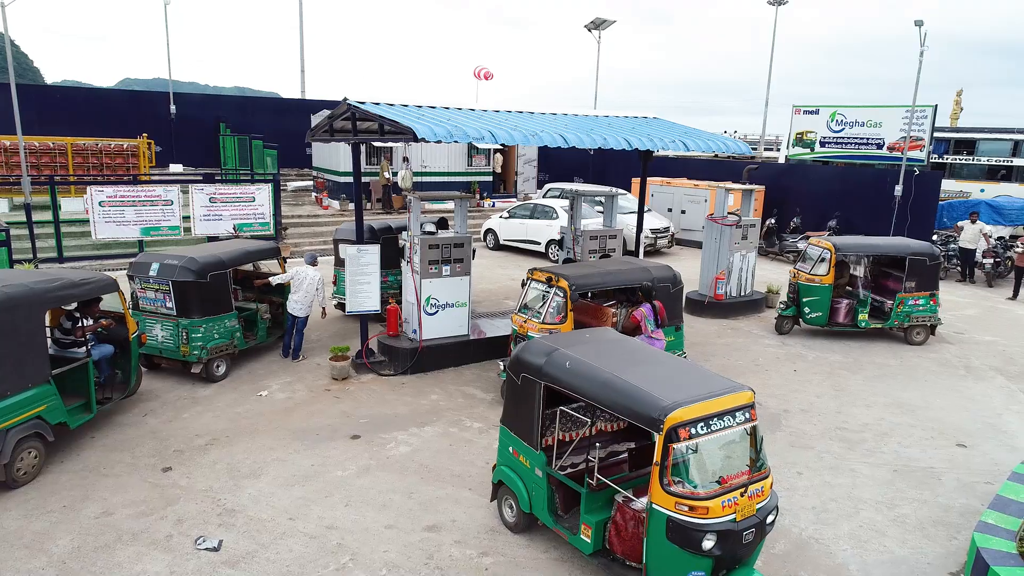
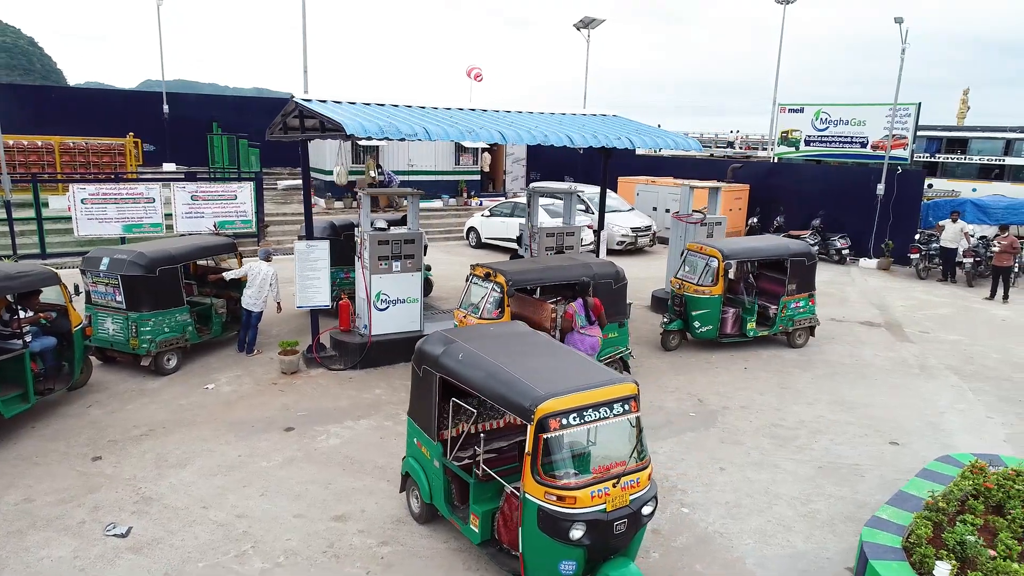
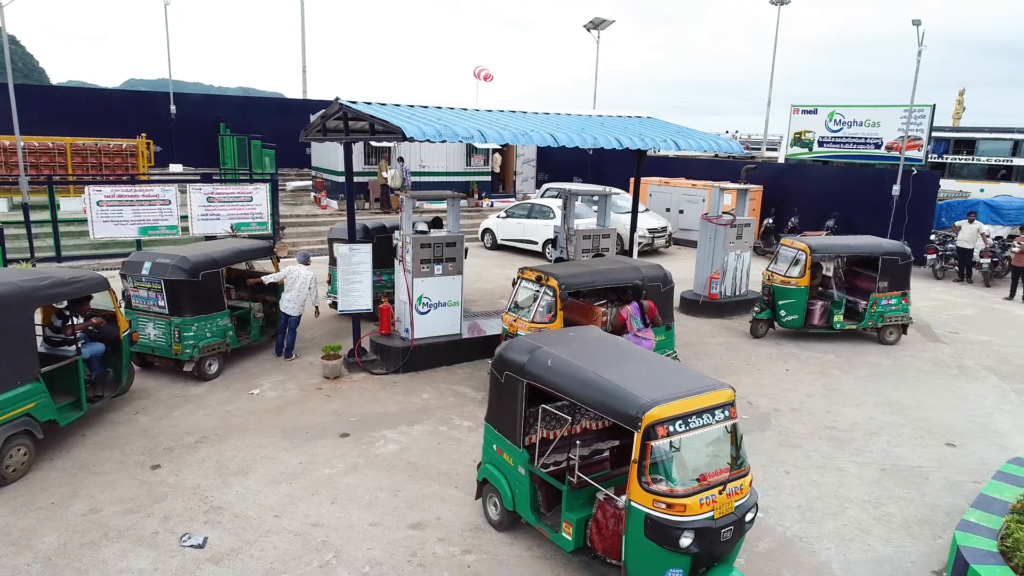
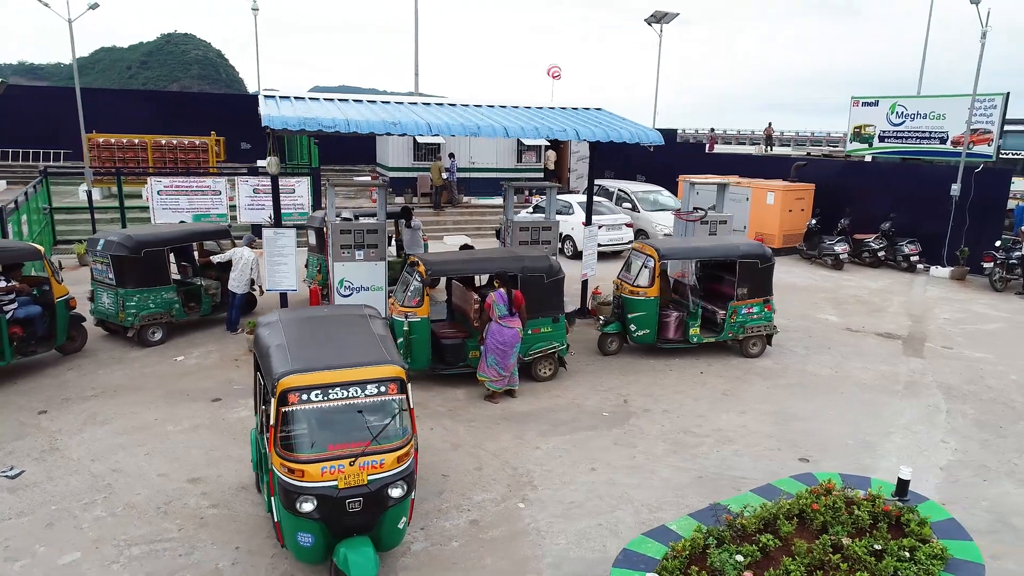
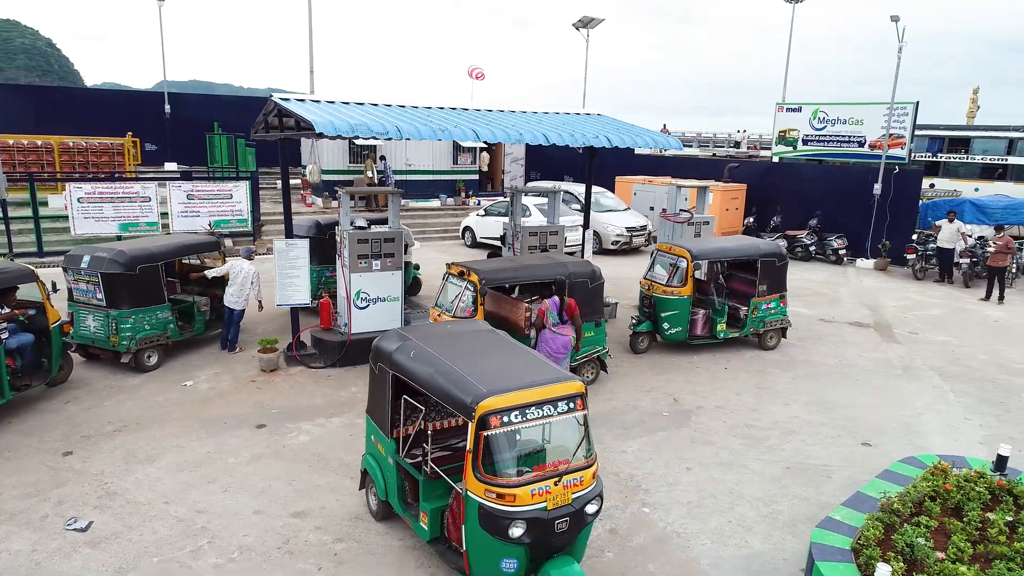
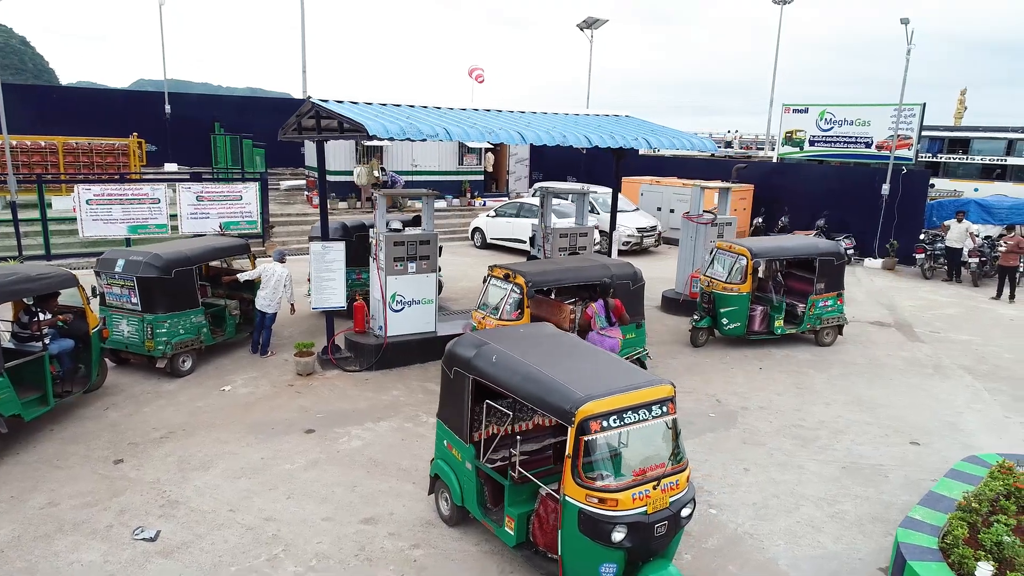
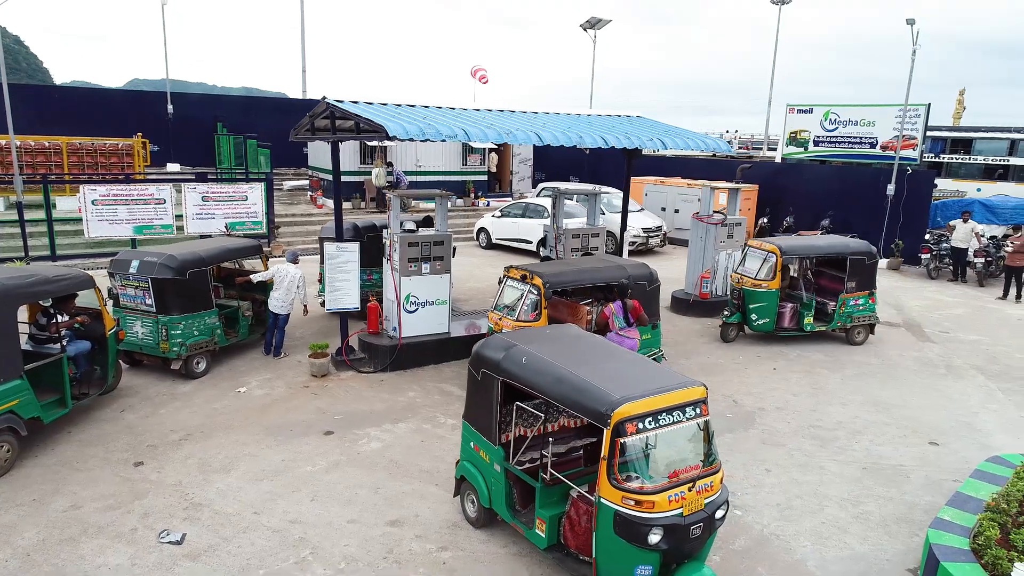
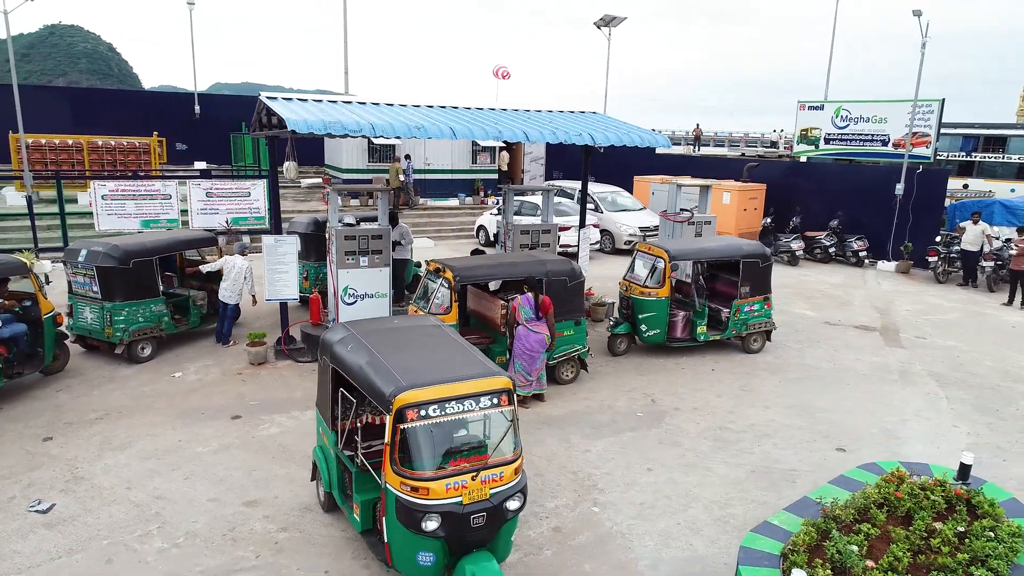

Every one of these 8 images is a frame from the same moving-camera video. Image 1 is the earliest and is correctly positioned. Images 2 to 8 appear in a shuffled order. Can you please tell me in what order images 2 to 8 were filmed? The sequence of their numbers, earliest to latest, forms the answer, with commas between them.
3, 7, 6, 2, 5, 8, 4
